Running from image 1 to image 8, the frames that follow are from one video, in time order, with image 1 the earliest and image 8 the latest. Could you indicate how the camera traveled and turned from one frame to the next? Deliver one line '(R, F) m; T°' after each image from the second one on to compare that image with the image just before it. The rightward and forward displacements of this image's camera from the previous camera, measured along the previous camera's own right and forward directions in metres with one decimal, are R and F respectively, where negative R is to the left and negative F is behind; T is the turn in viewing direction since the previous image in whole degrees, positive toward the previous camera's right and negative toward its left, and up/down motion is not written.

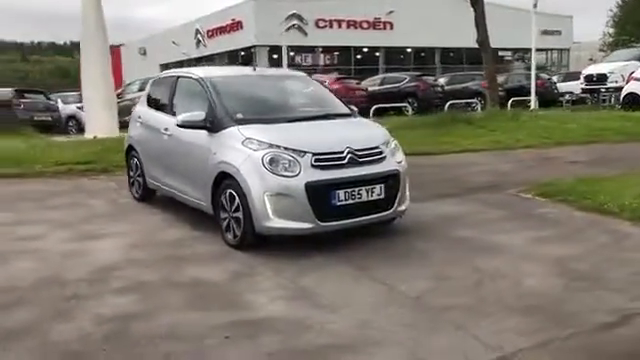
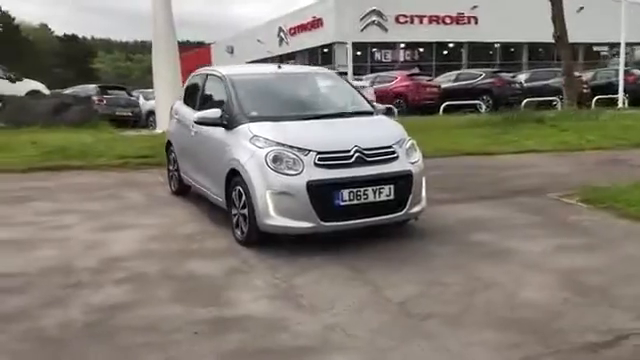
(+0.9, +0.1) m; -8°
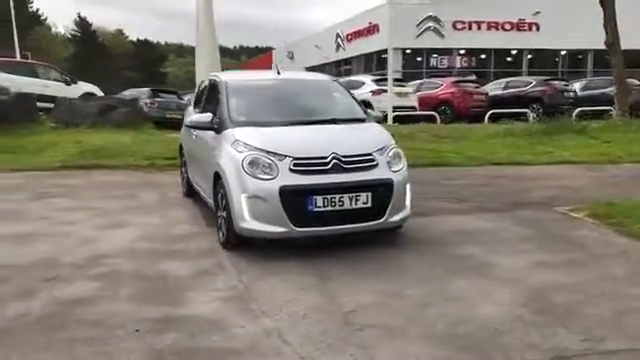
(+0.9, 0.0) m; -6°
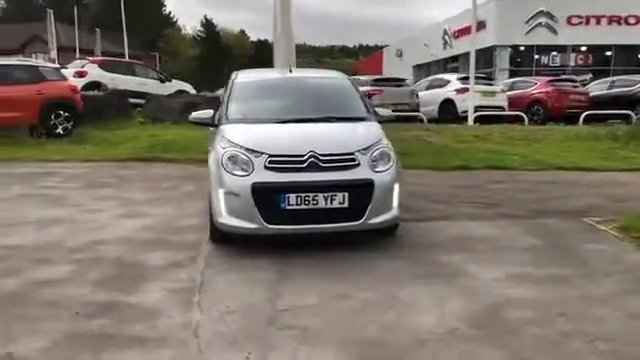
(+1.4, +0.2) m; -11°
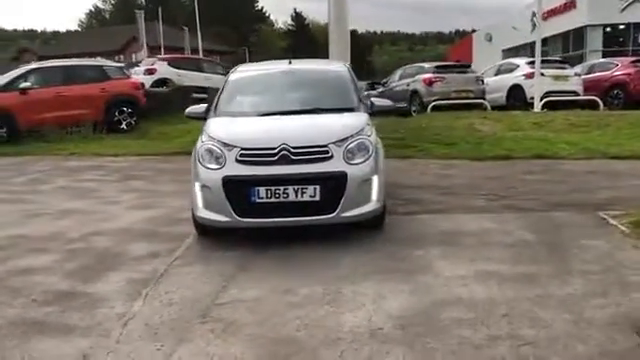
(+1.3, +0.2) m; -9°
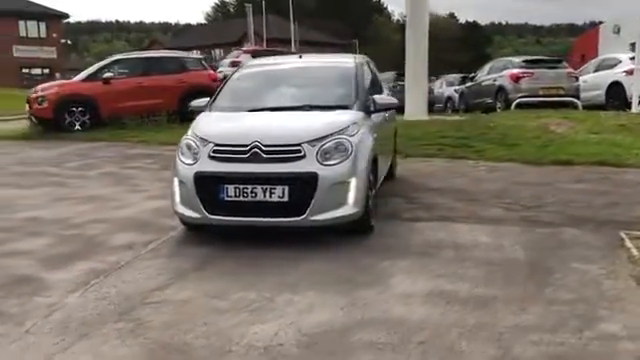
(+1.4, +0.4) m; -11°
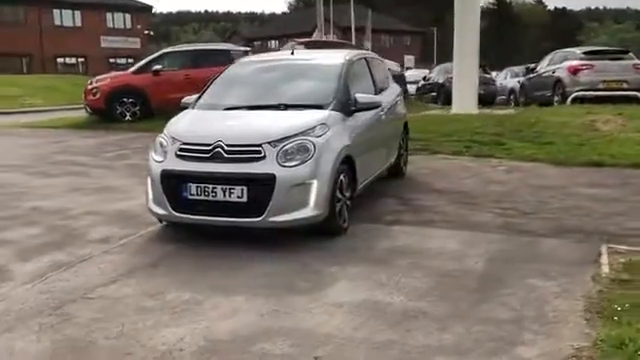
(+1.2, +0.2) m; -8°
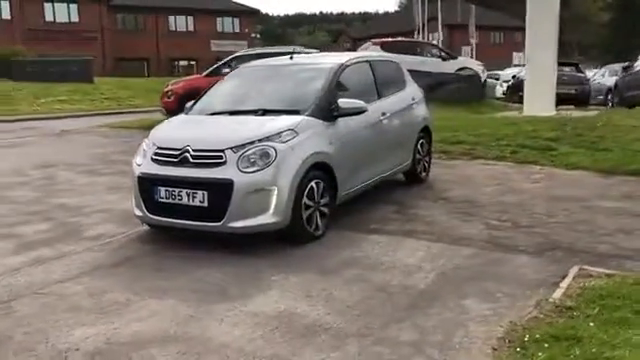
(+1.5, +0.2) m; -11°
